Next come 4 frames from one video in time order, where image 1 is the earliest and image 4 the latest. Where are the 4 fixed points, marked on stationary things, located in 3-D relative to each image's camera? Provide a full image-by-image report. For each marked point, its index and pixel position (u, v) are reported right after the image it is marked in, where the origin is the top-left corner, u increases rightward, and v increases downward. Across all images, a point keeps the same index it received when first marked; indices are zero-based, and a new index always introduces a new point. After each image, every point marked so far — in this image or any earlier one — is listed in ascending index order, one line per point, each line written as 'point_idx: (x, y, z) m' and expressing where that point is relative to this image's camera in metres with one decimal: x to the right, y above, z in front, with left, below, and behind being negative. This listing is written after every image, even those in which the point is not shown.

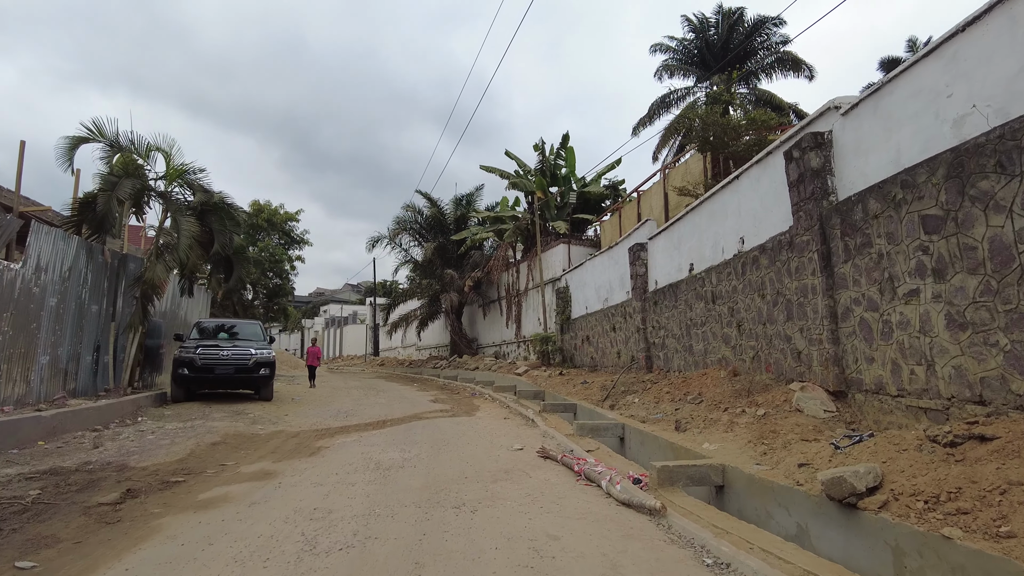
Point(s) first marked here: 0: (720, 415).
0: (+2.4, -1.5, +7.6) m
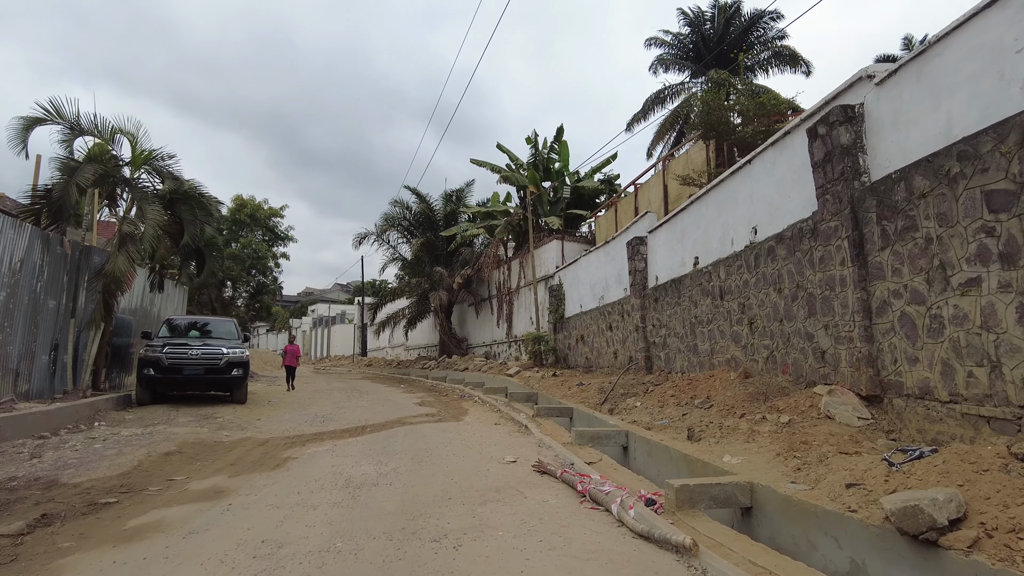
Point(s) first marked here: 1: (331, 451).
0: (+2.3, -1.4, +6.8) m
1: (-2.0, -1.8, +7.3) m
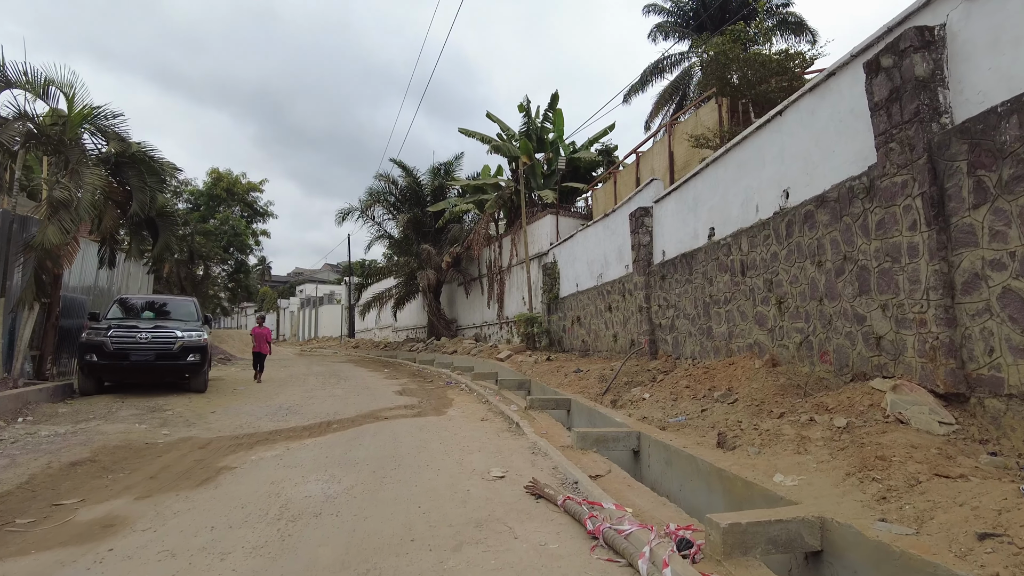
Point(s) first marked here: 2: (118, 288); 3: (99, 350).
0: (+2.2, -1.1, +5.5) m
1: (-2.1, -1.6, +6.0) m
2: (-9.0, 0.0, +14.8) m
3: (-6.6, -1.0, +10.4) m
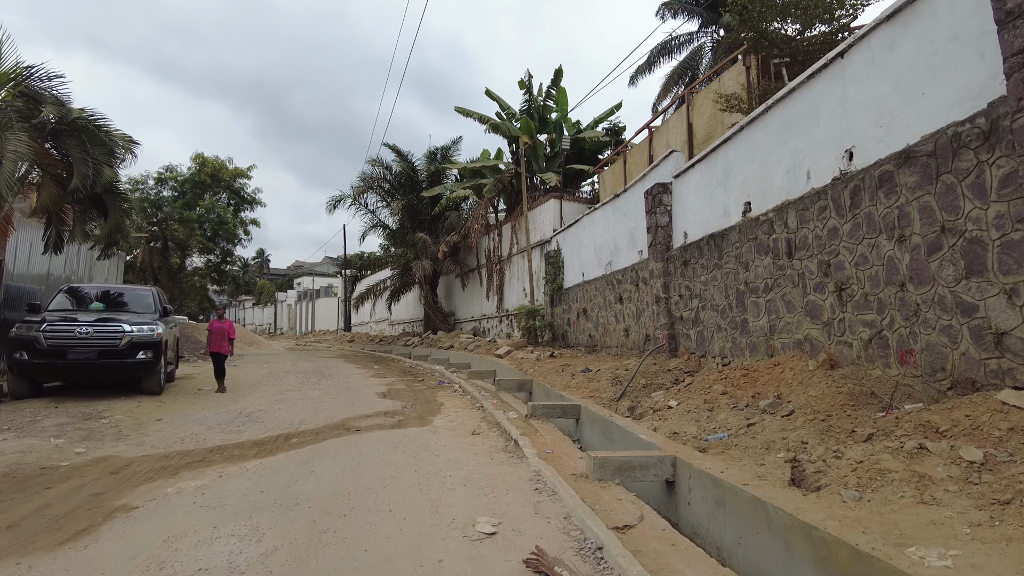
0: (+2.2, -1.0, +4.1) m
1: (-2.2, -1.4, +4.6) m
2: (-9.0, +0.2, +13.4) m
3: (-6.6, -0.8, +8.9) m
